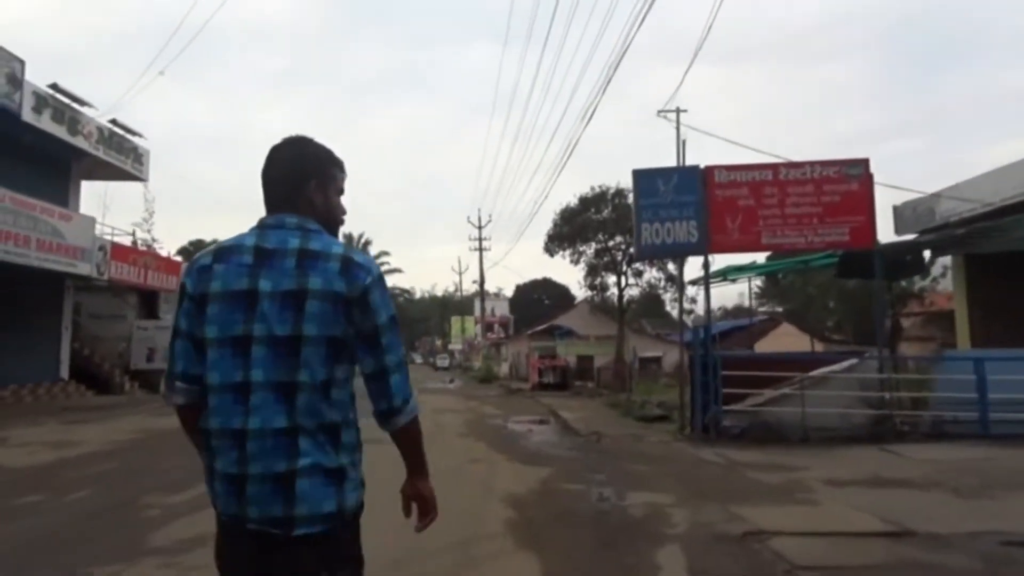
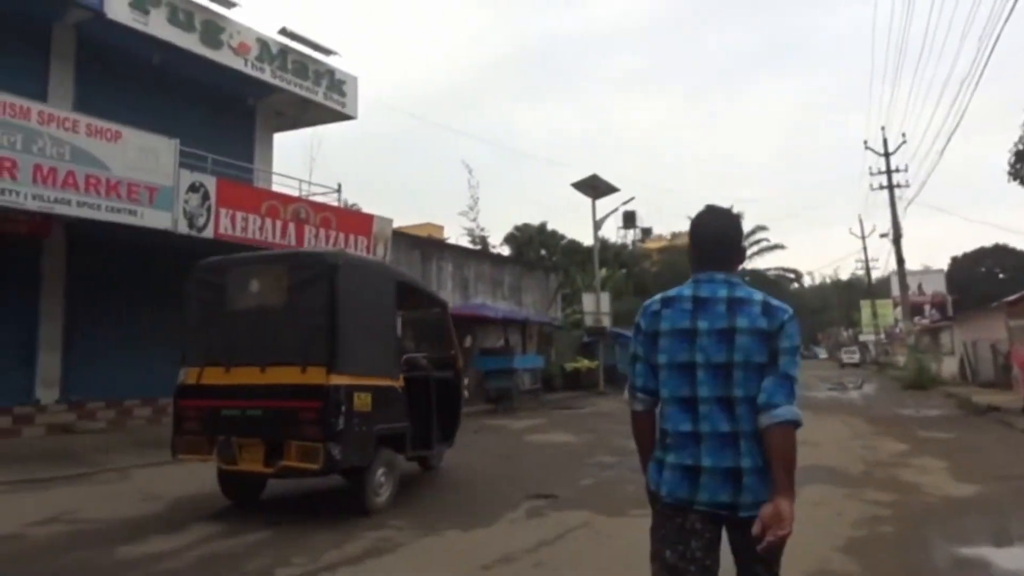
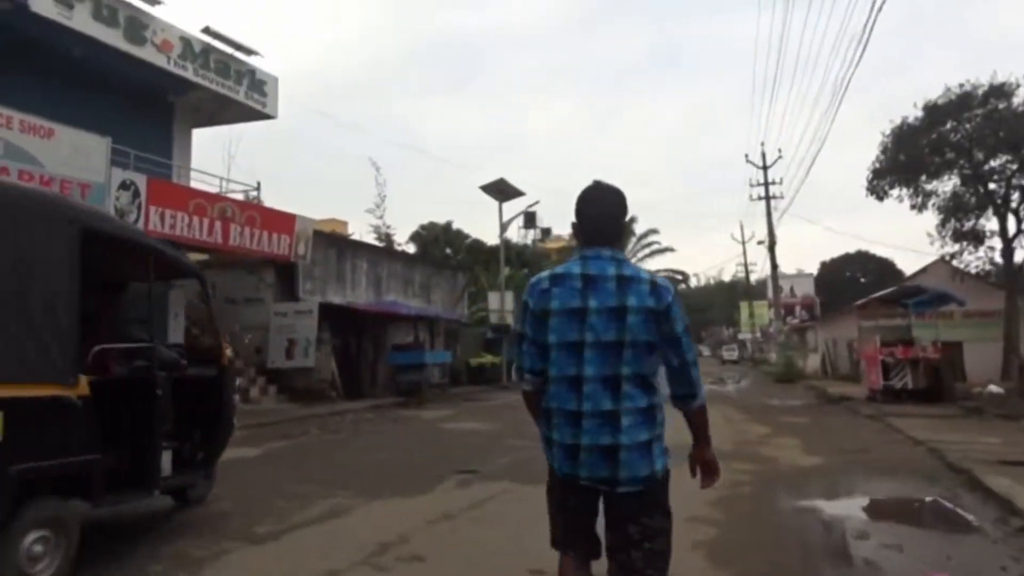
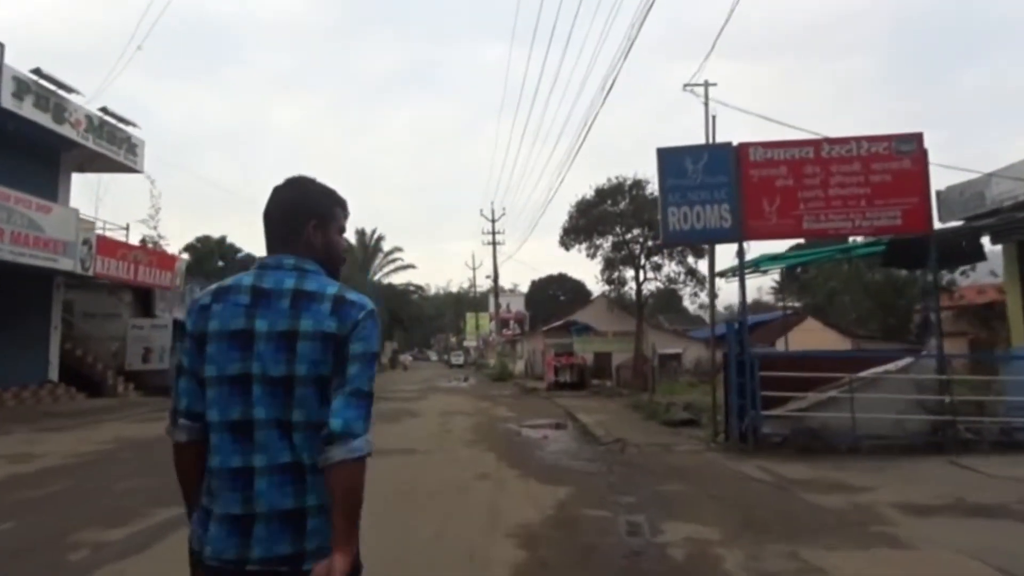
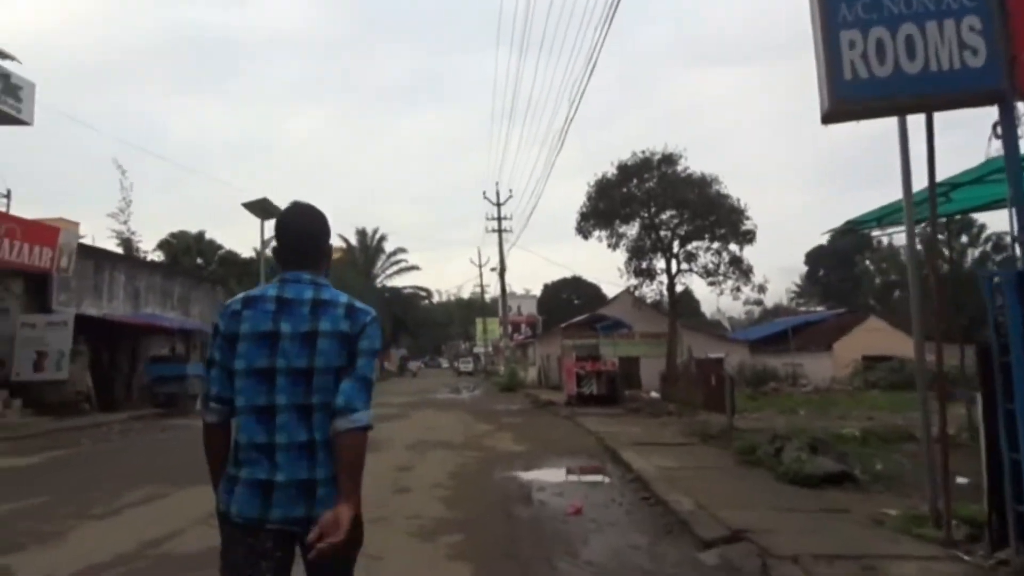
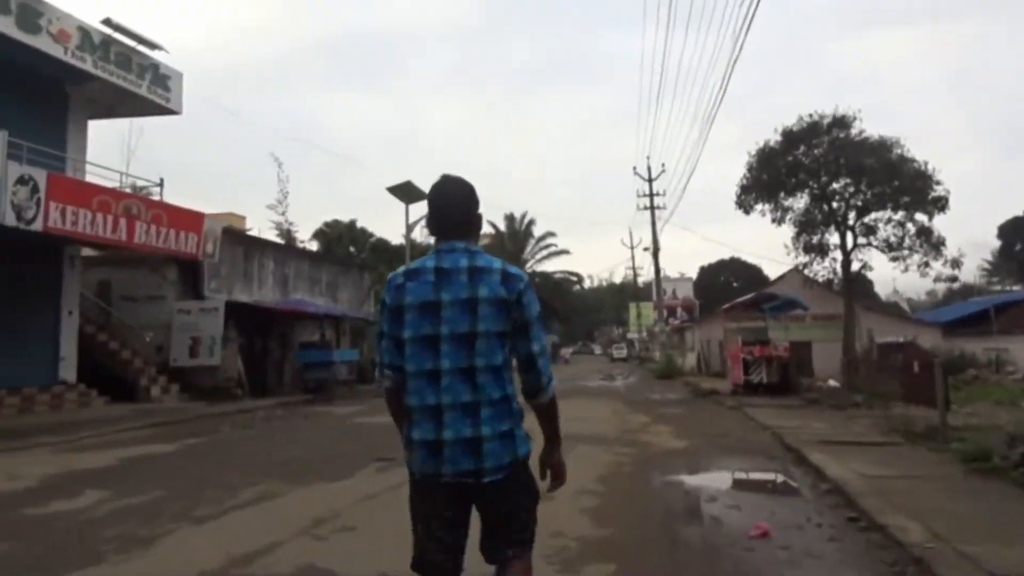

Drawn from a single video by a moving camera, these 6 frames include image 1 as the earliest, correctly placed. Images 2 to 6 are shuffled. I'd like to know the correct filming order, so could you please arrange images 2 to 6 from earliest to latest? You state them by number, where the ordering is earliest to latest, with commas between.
4, 5, 6, 3, 2
